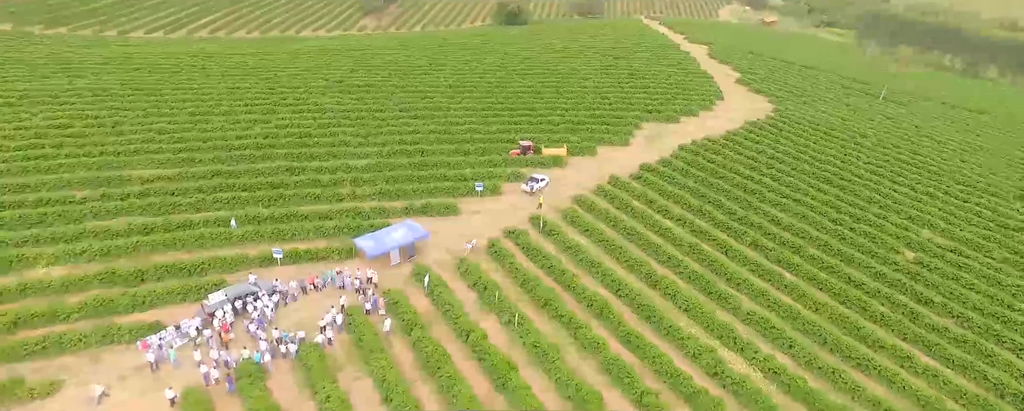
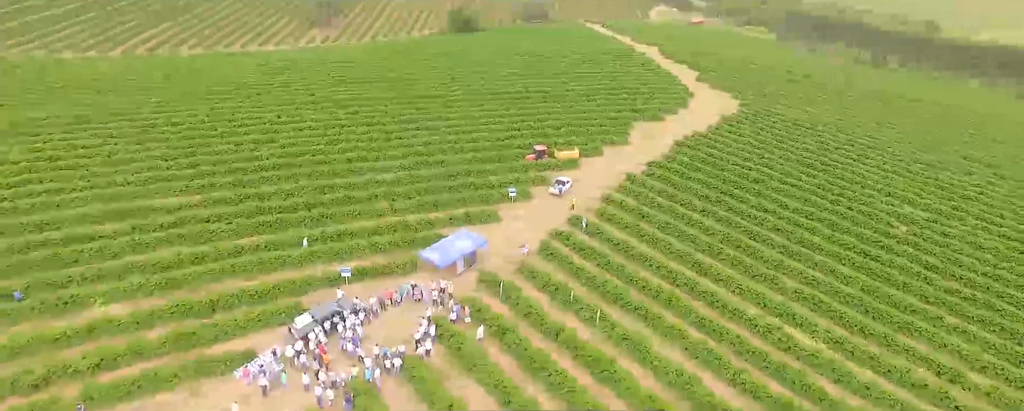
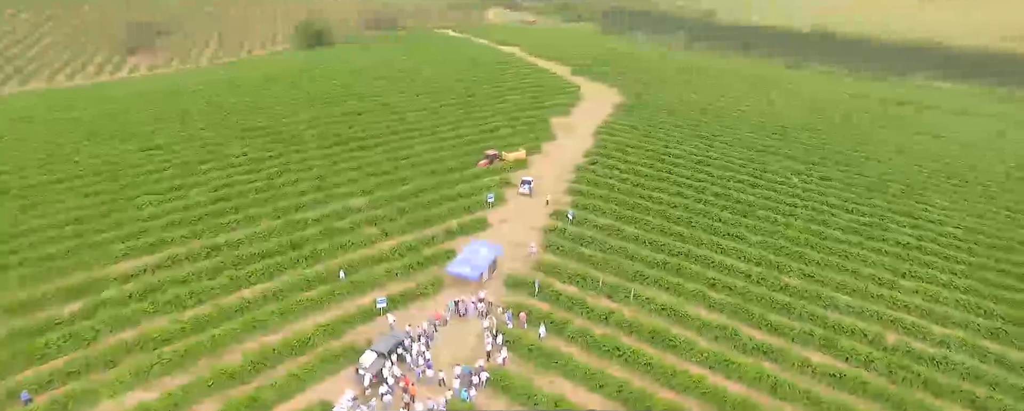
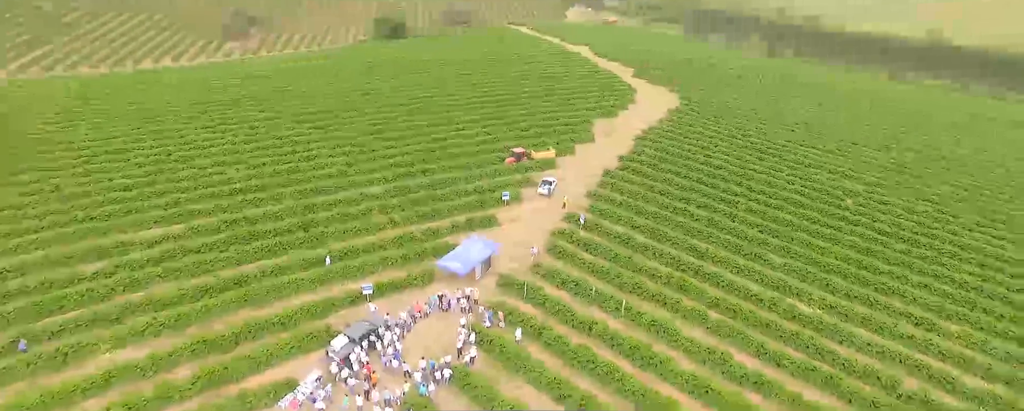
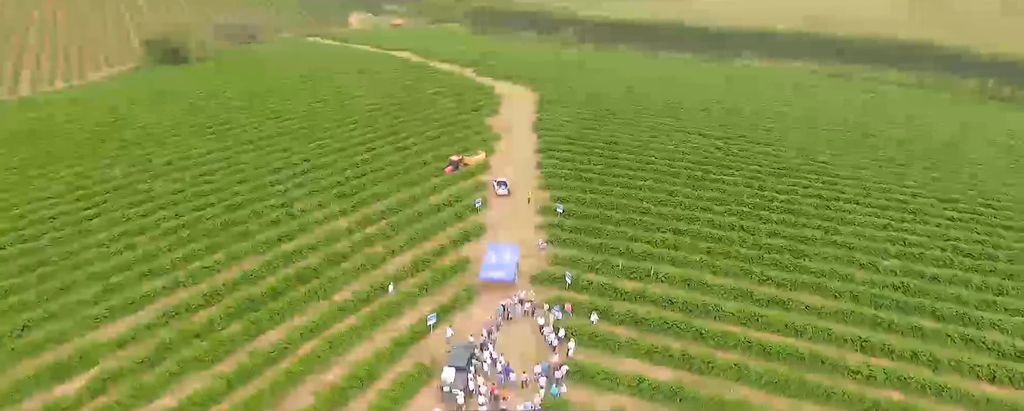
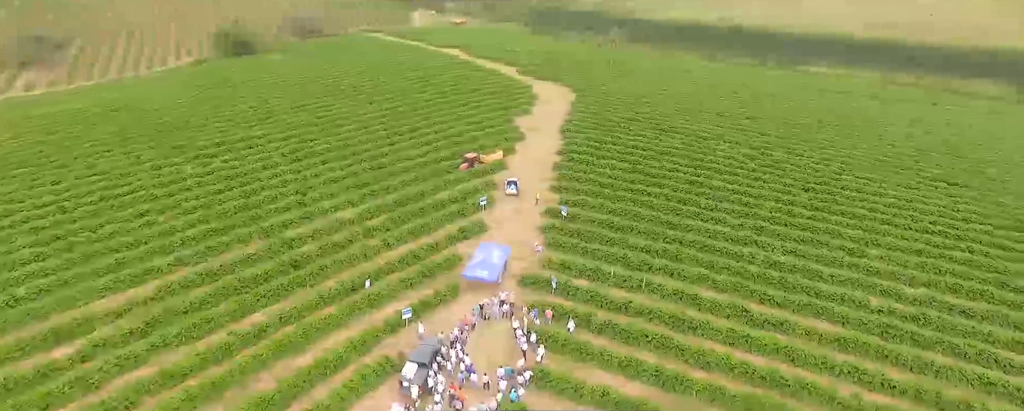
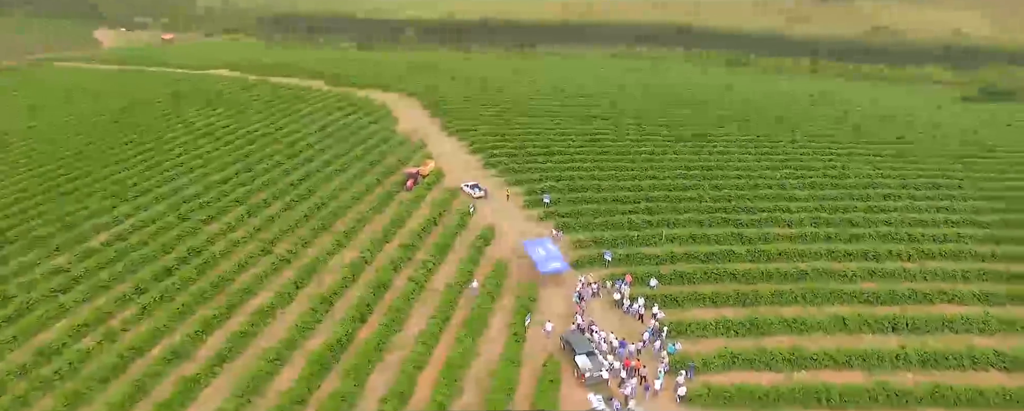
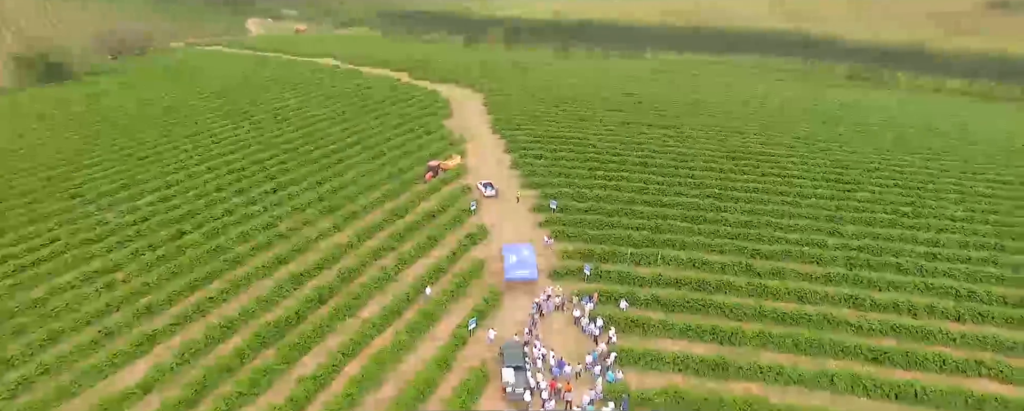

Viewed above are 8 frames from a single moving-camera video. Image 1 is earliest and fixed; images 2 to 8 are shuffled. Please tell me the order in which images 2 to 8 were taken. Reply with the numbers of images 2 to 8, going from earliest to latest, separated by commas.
2, 4, 3, 6, 5, 8, 7
